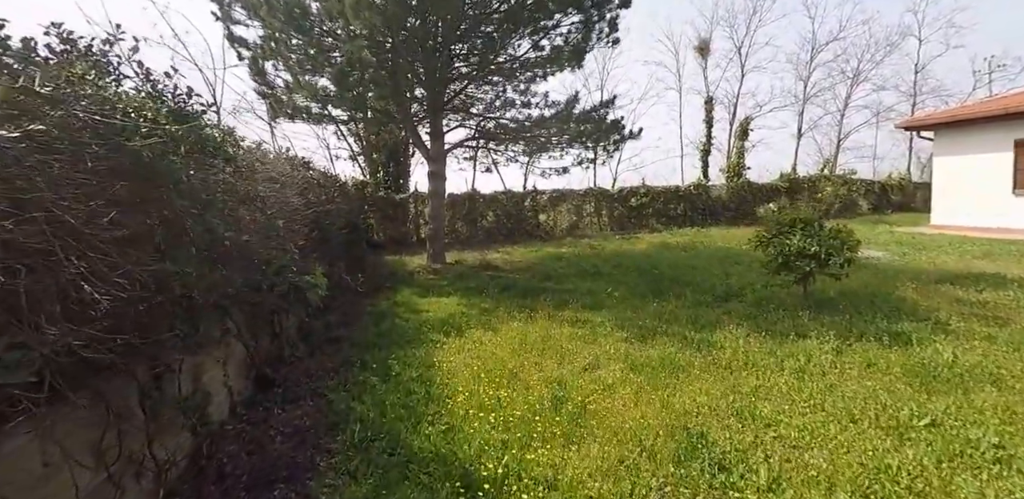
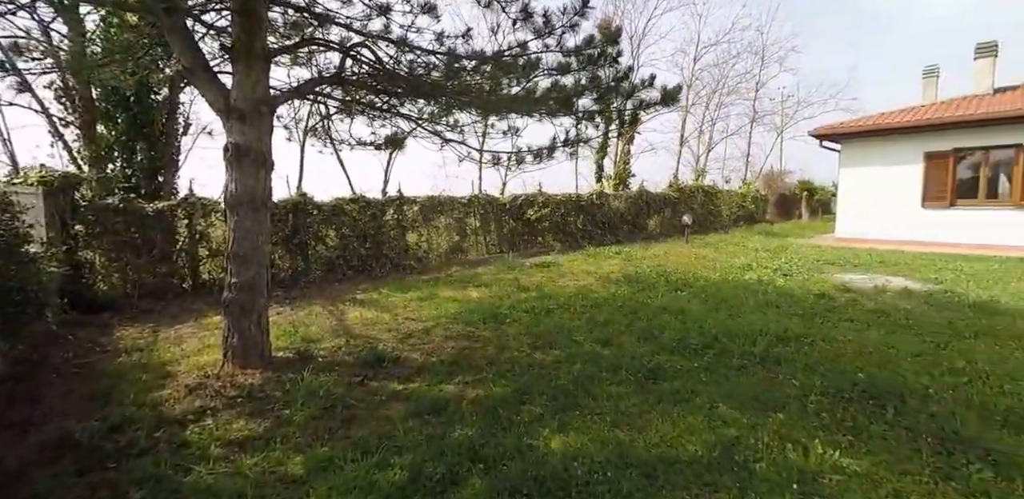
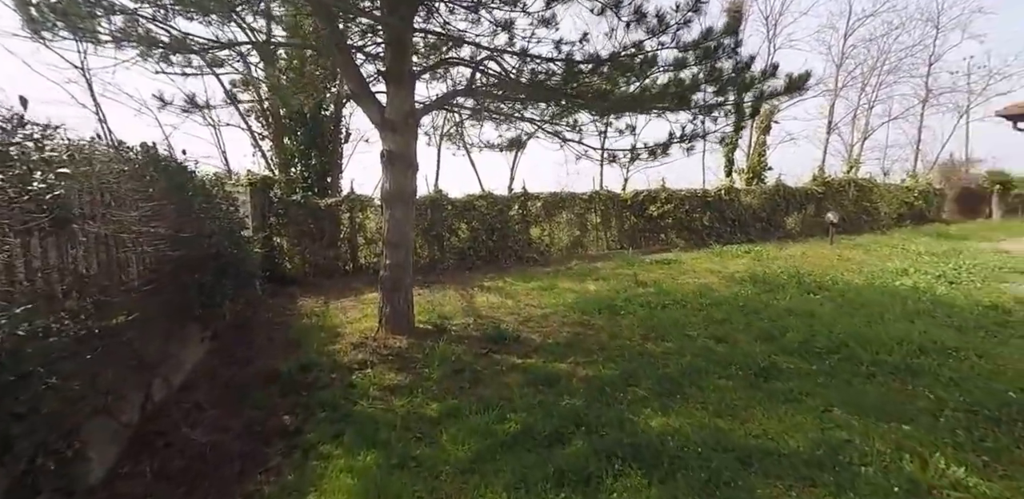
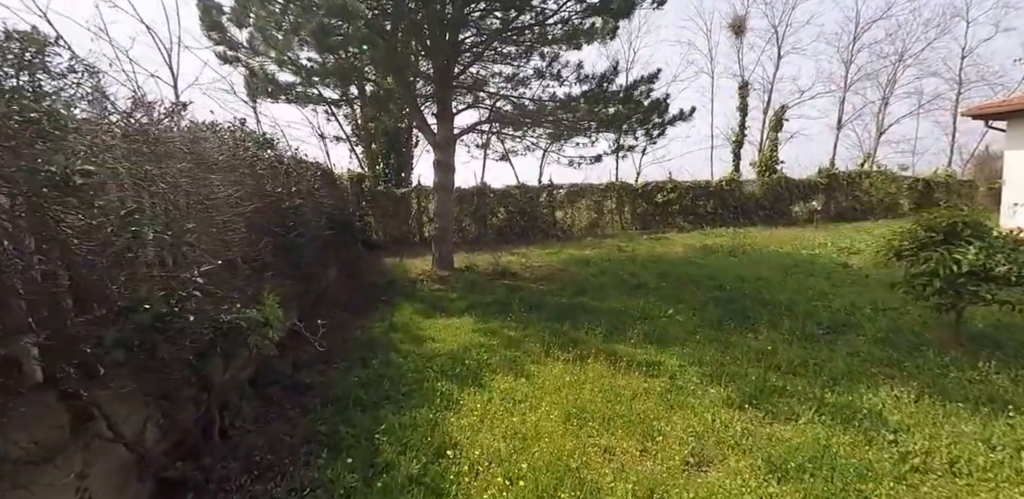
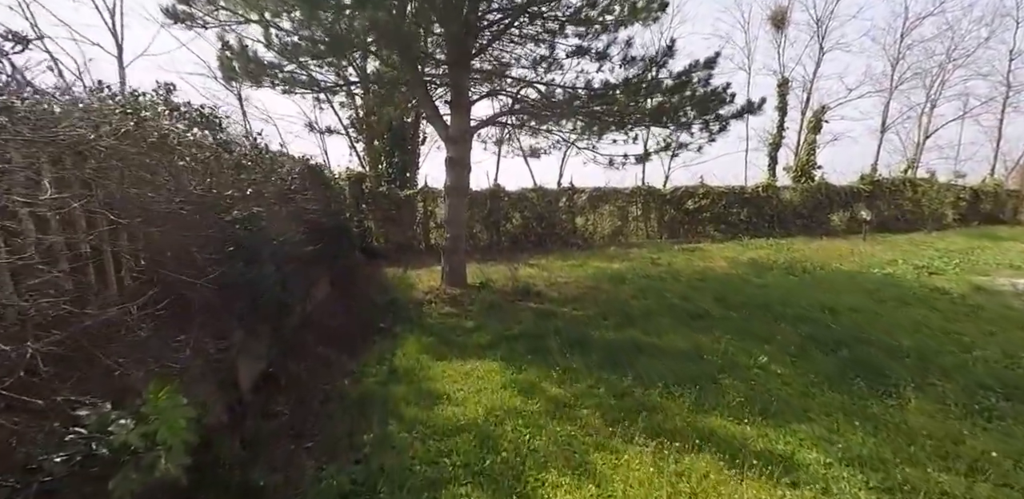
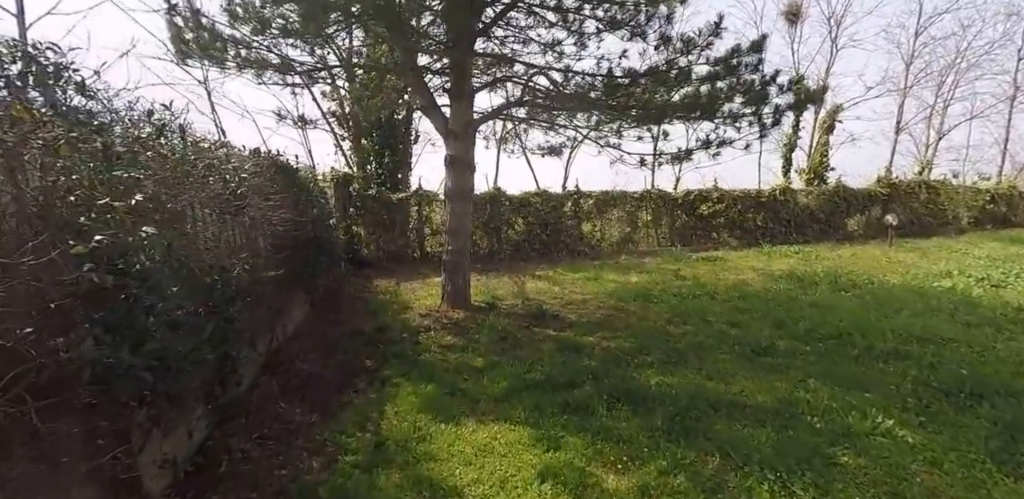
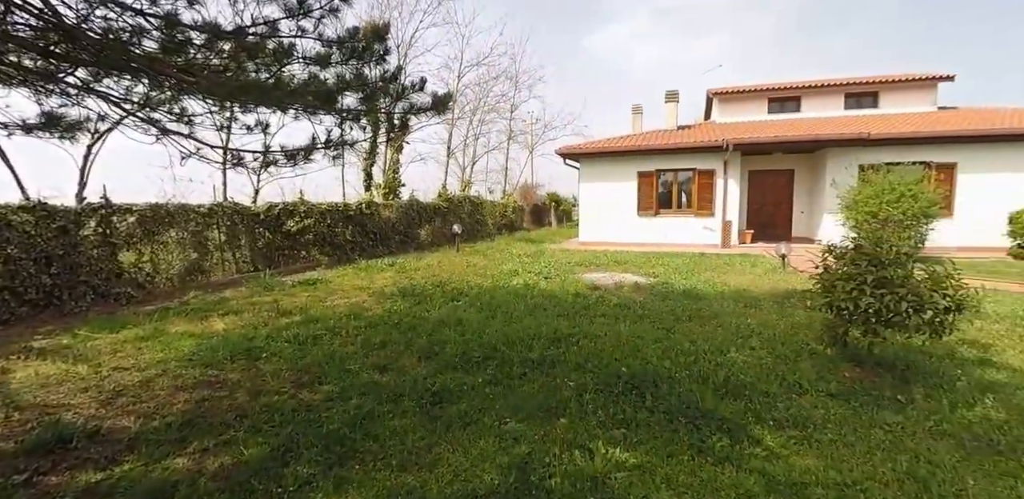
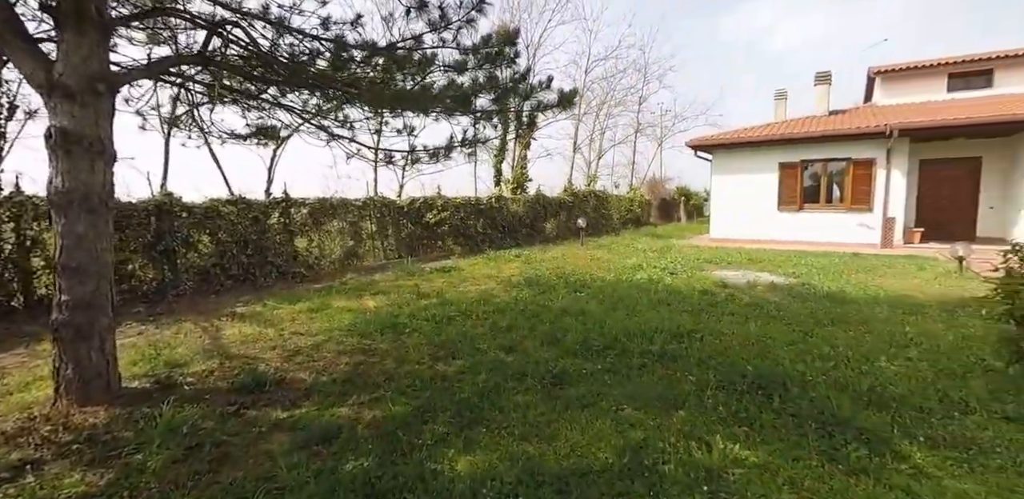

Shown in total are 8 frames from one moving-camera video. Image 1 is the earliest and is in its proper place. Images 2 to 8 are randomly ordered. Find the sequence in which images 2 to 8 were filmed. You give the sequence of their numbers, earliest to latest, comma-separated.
4, 5, 6, 3, 2, 8, 7
